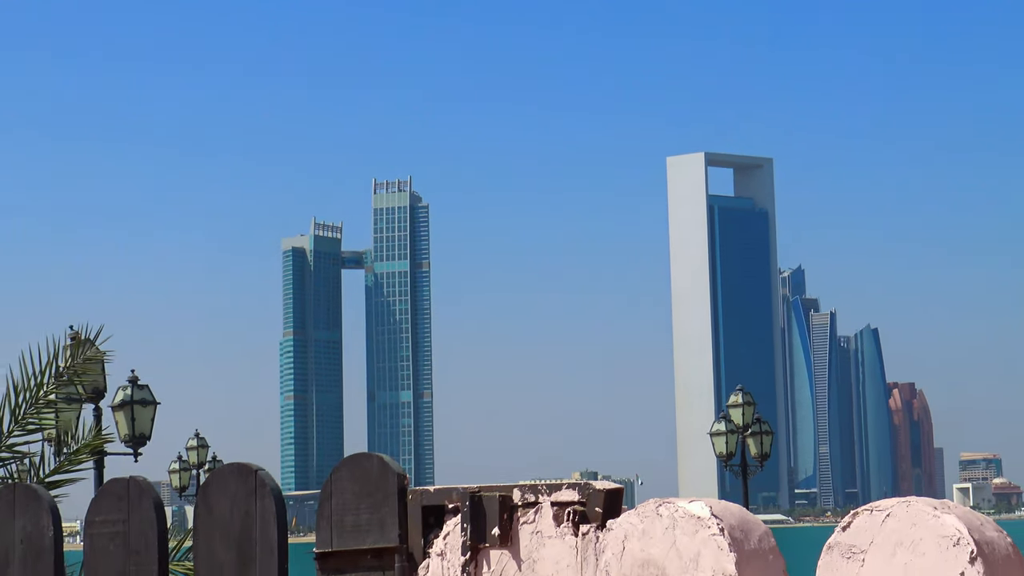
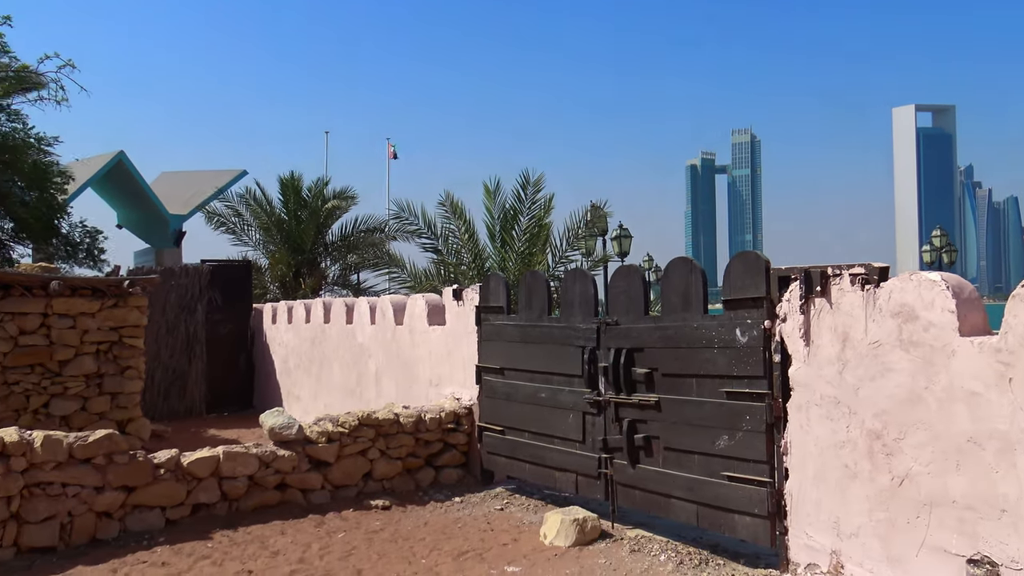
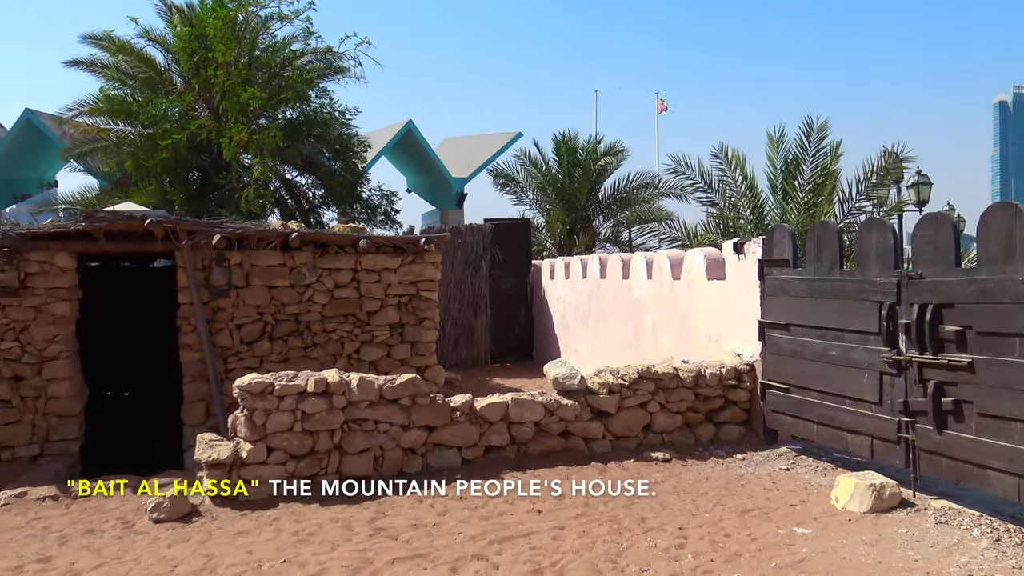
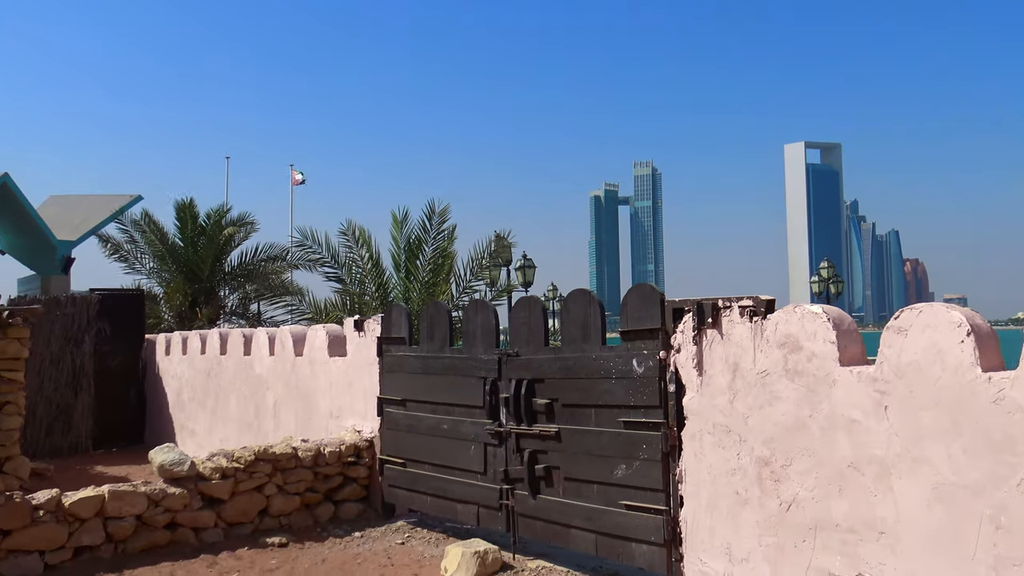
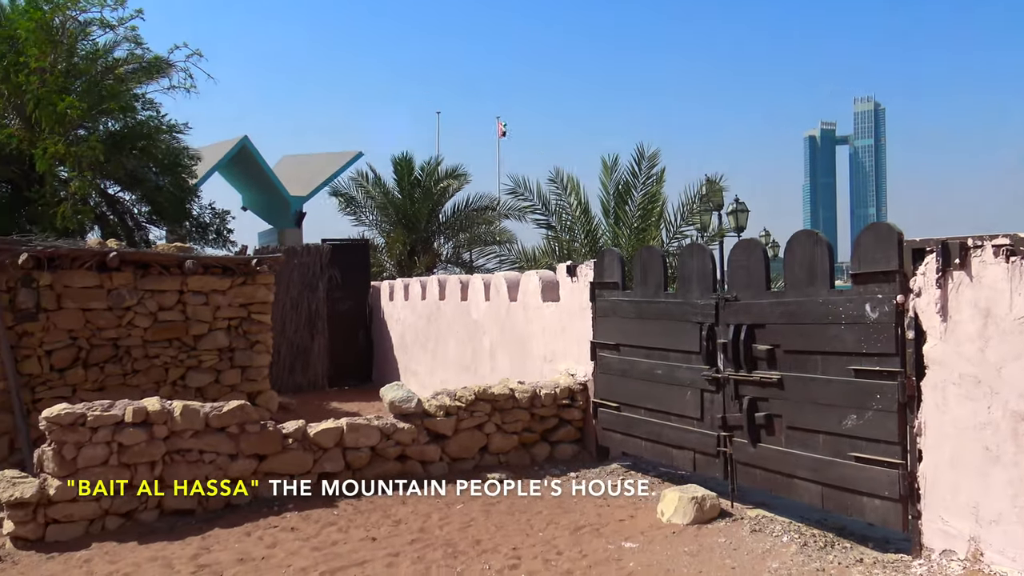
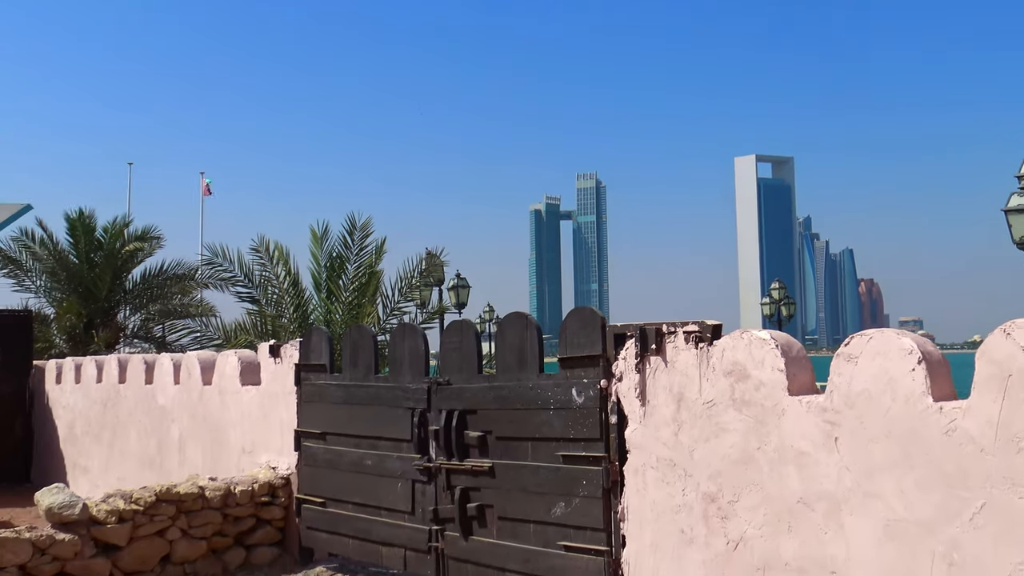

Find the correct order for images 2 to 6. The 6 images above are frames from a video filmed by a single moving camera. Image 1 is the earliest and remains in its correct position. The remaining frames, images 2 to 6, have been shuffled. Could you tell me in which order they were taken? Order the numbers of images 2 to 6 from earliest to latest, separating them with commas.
6, 4, 2, 5, 3
